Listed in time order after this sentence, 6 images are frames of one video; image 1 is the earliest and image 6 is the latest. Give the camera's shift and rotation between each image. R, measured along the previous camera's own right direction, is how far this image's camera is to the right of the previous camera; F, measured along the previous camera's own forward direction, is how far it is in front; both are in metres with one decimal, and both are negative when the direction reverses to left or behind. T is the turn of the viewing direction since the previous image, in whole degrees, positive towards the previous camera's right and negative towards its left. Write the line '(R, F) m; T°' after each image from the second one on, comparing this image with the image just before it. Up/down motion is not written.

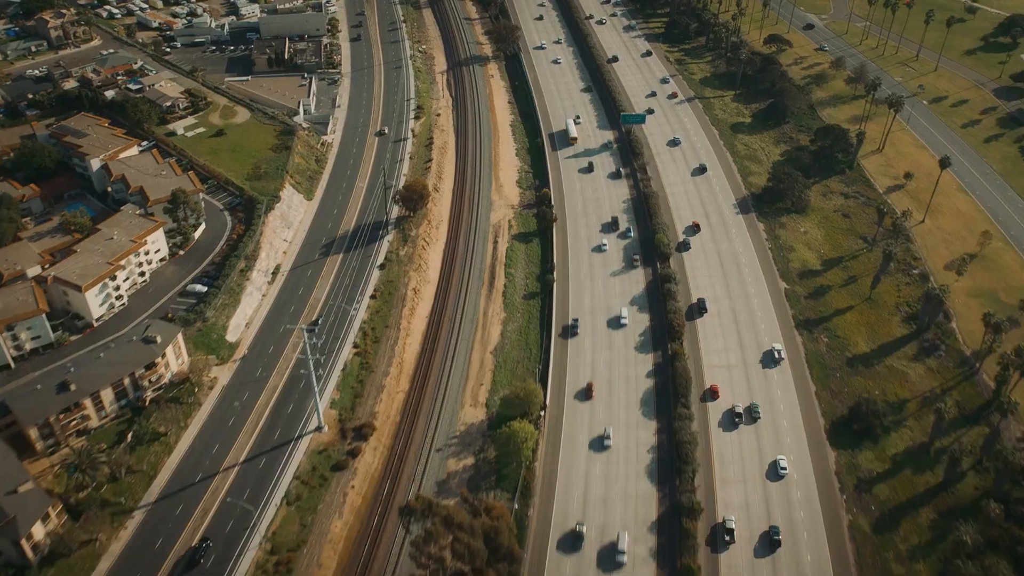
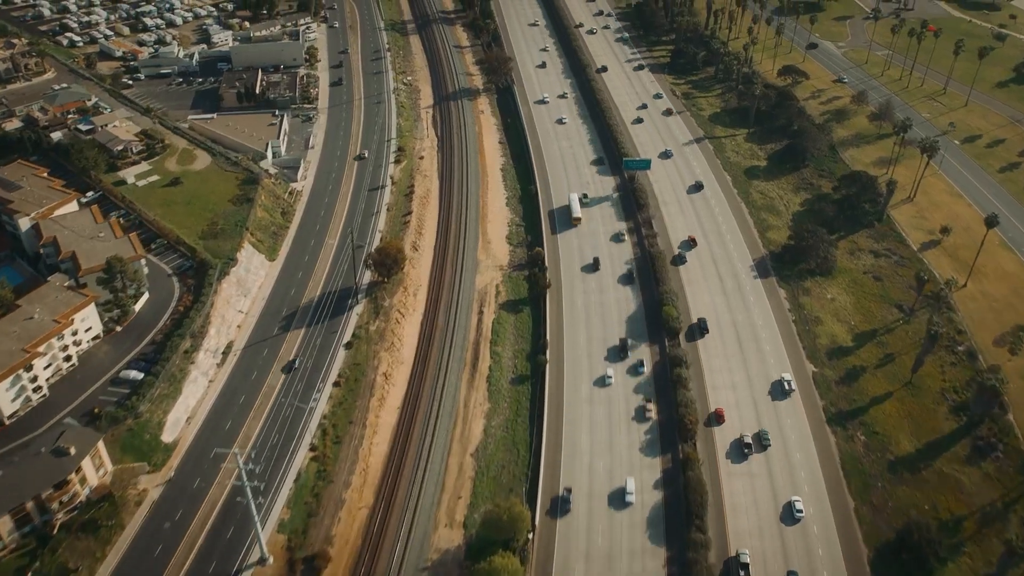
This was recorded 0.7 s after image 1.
(+1.0, +8.7) m; 0°
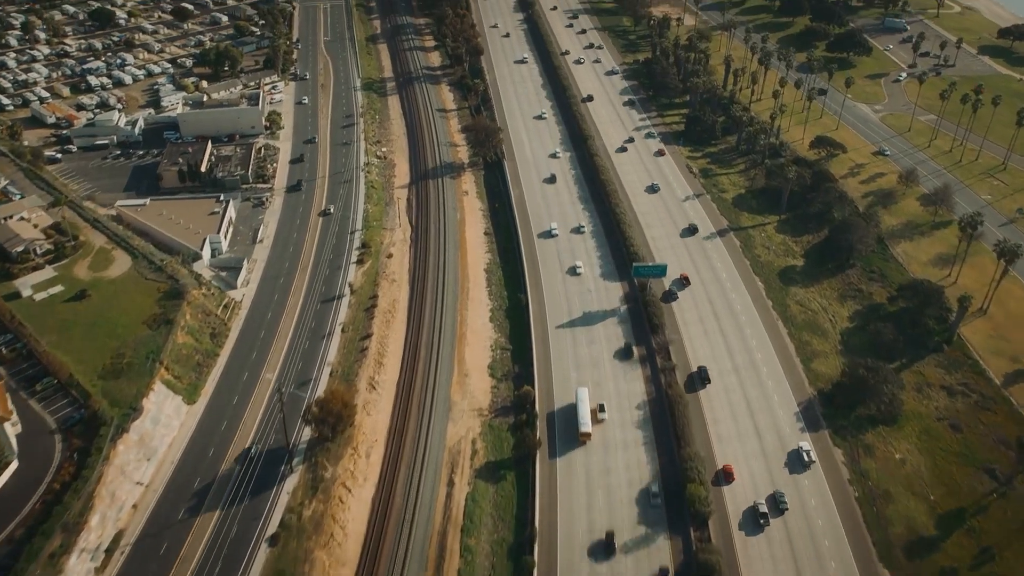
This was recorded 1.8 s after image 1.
(+1.3, +13.9) m; 0°
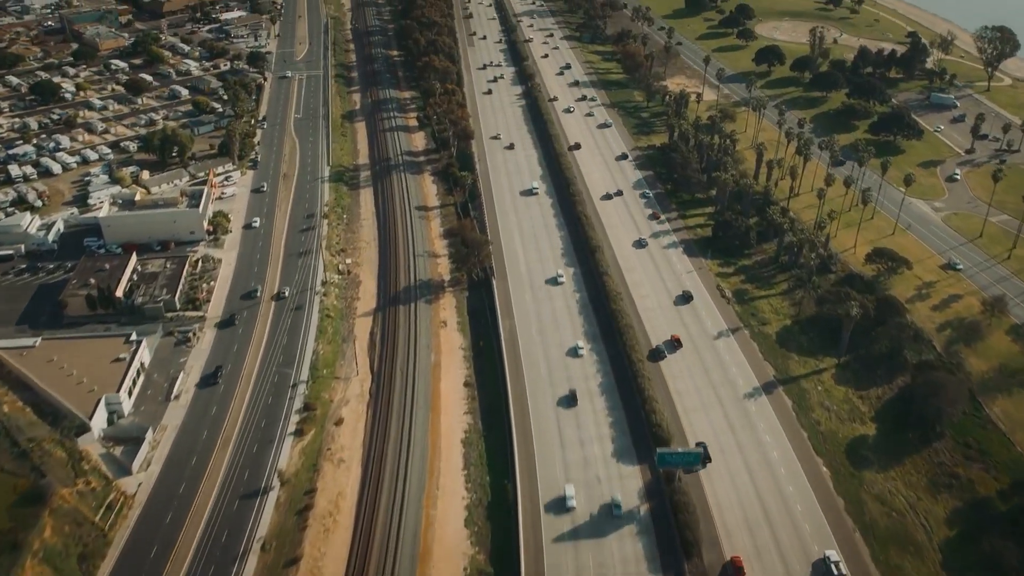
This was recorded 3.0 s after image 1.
(+1.1, +15.4) m; 0°
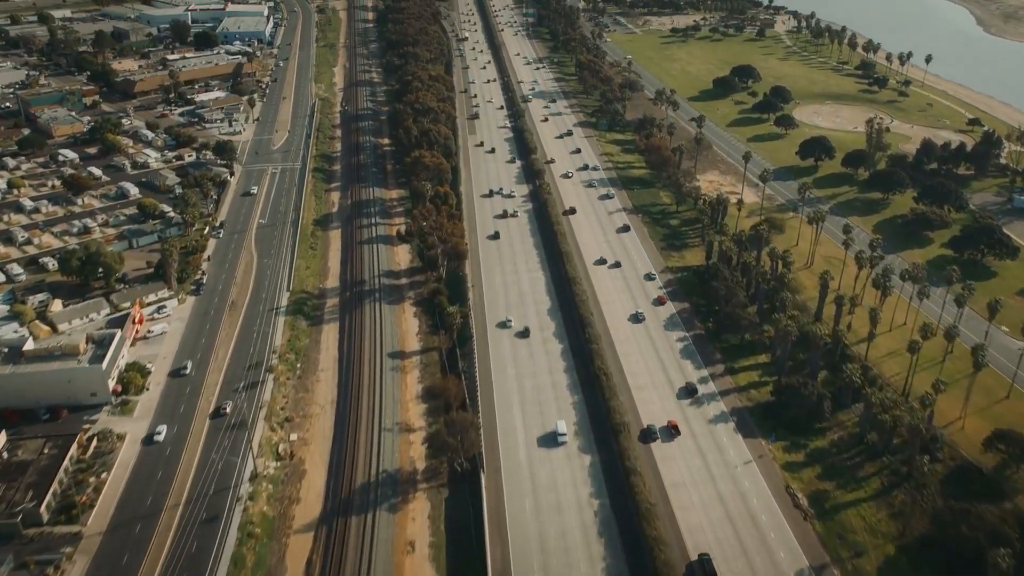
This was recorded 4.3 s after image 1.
(+0.9, +17.2) m; -1°
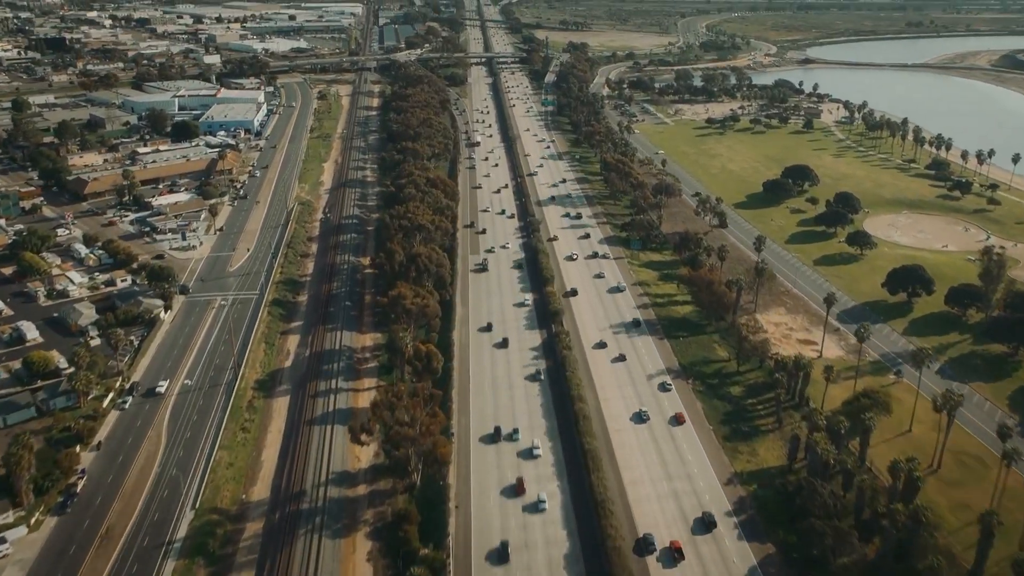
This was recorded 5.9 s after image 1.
(+1.0, +21.6) m; -1°
